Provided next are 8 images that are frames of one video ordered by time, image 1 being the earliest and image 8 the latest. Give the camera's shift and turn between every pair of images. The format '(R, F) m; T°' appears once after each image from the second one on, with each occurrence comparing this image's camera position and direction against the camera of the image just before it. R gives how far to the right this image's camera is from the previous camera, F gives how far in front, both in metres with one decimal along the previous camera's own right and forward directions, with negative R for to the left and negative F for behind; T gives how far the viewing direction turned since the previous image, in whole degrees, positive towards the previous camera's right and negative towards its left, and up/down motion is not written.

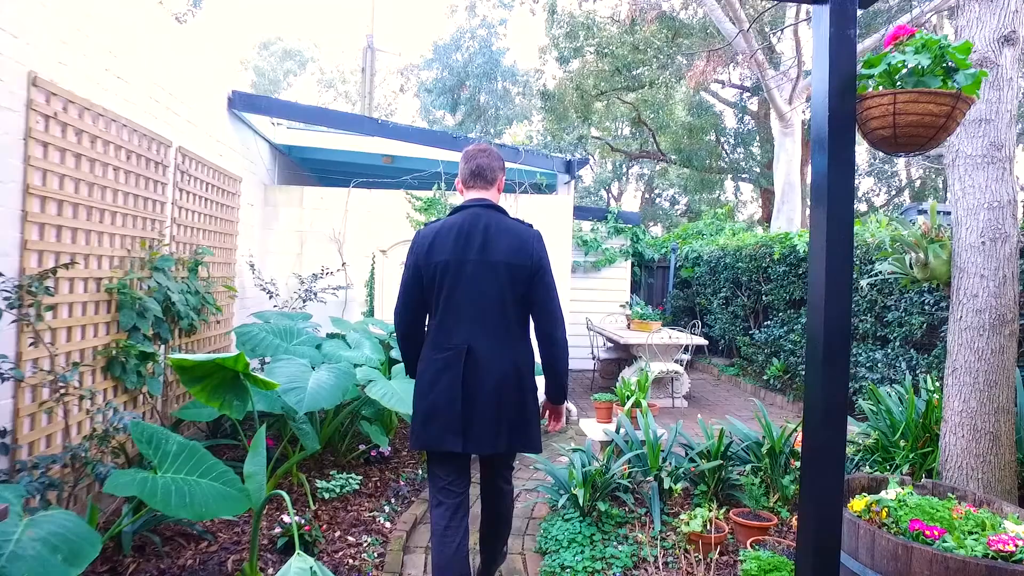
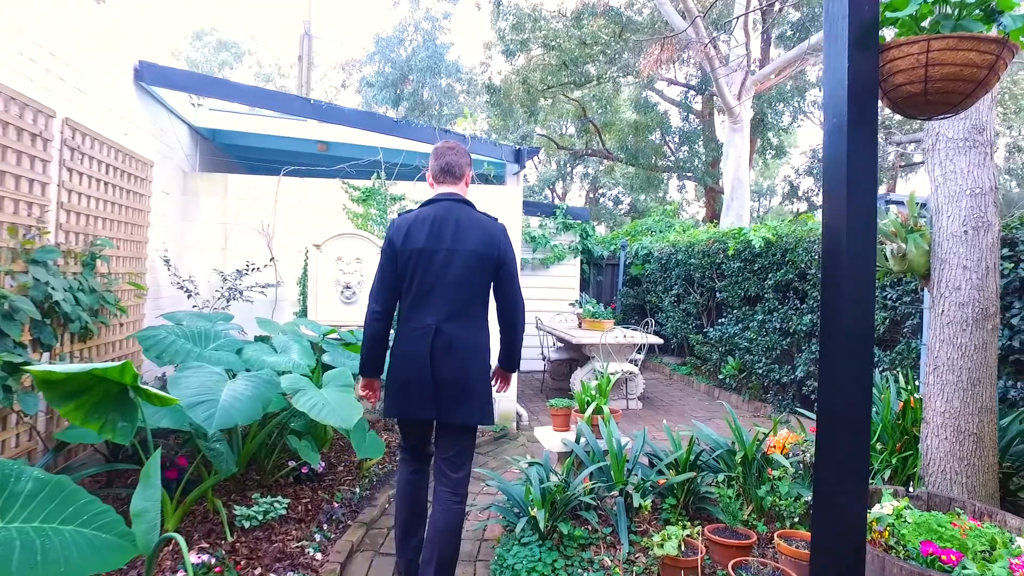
(0.0, +0.4) m; +5°
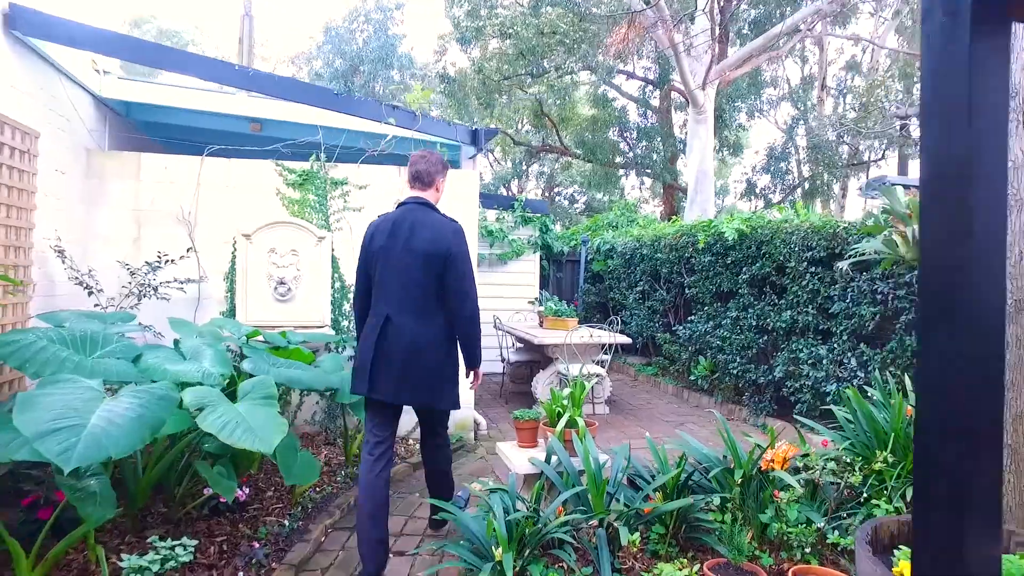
(0.0, +0.5) m; +4°
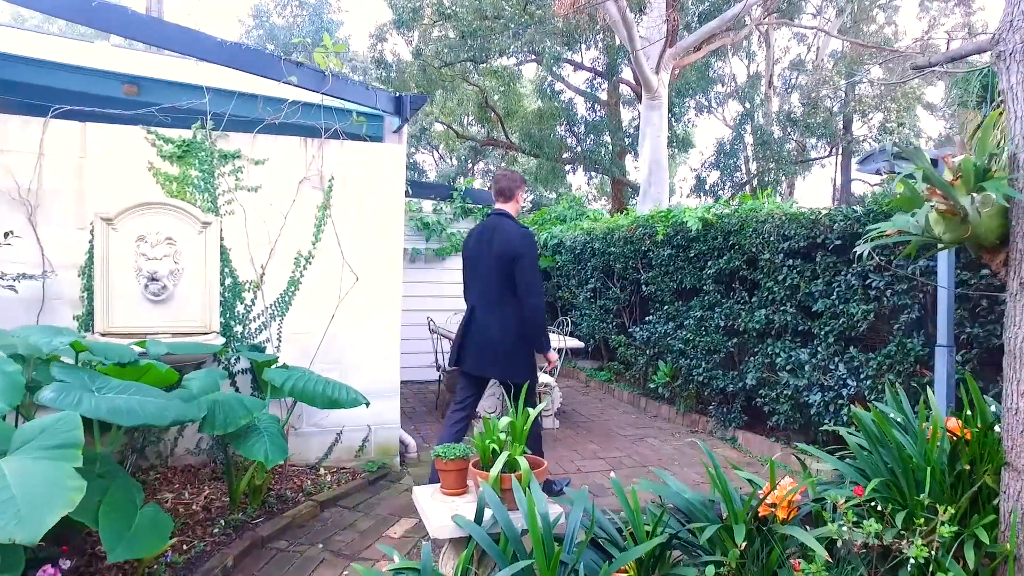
(+0.1, +0.7) m; +4°
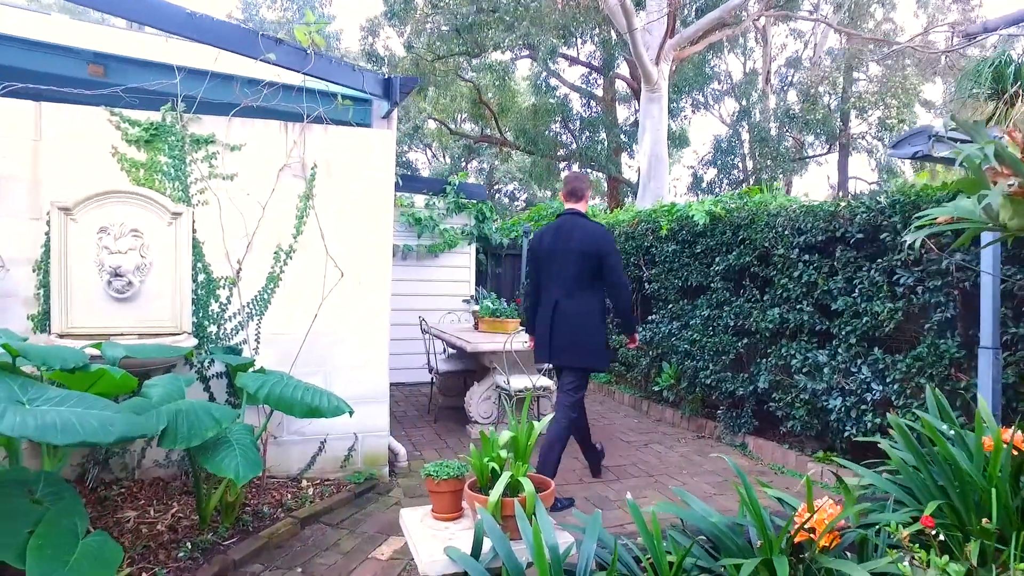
(0.0, +0.3) m; +1°
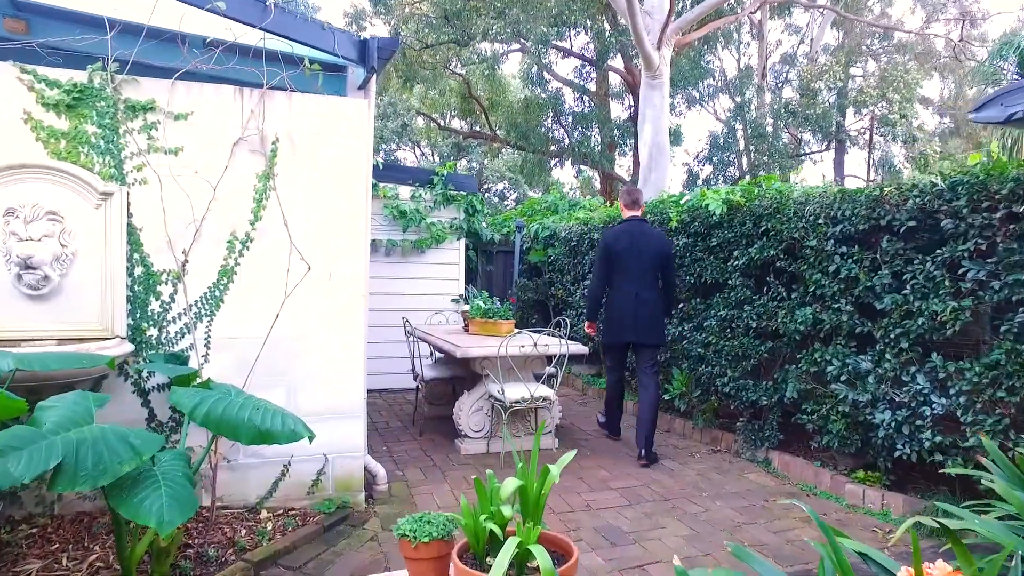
(0.0, +0.5) m; +1°
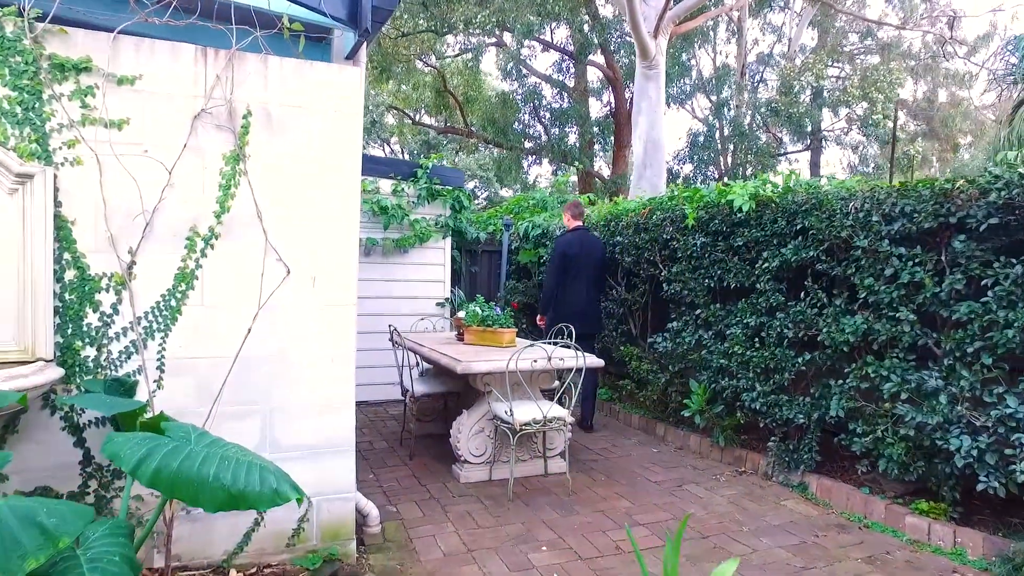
(-0.2, +0.5) m; +3°
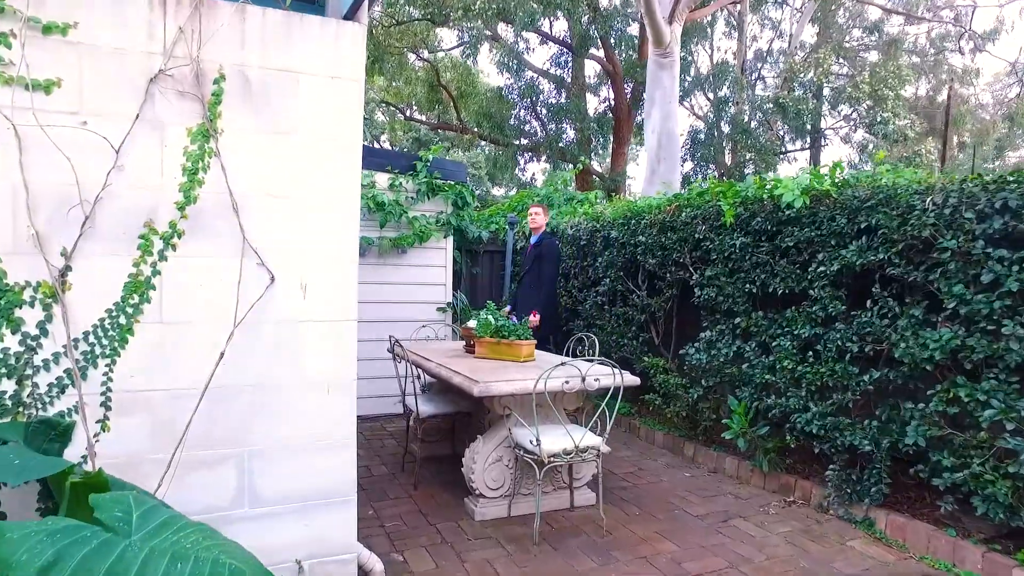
(-0.2, +0.5) m; +1°
